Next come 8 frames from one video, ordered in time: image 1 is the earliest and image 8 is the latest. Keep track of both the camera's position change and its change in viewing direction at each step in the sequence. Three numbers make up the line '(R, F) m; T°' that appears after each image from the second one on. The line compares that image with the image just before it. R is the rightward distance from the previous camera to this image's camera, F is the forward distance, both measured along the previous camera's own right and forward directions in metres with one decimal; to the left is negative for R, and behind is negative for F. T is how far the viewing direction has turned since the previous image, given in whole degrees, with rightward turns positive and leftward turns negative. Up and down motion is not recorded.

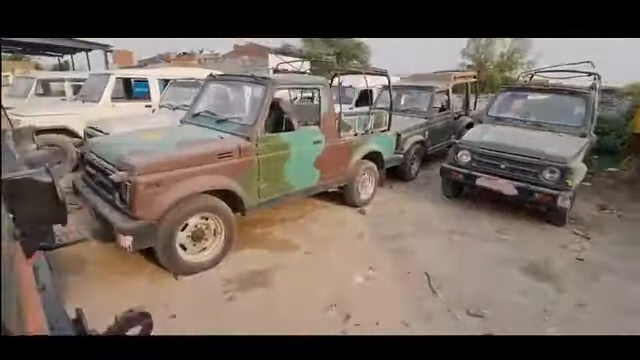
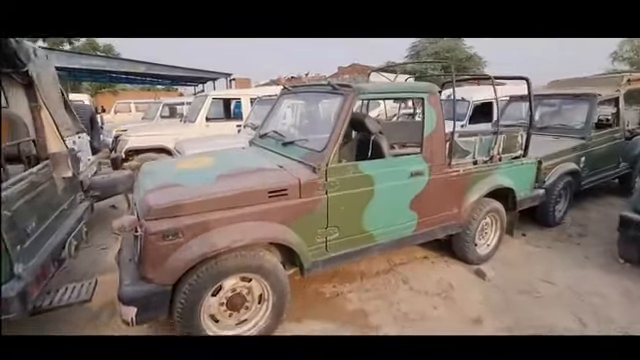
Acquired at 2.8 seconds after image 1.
(0.0, +1.2) m; -18°
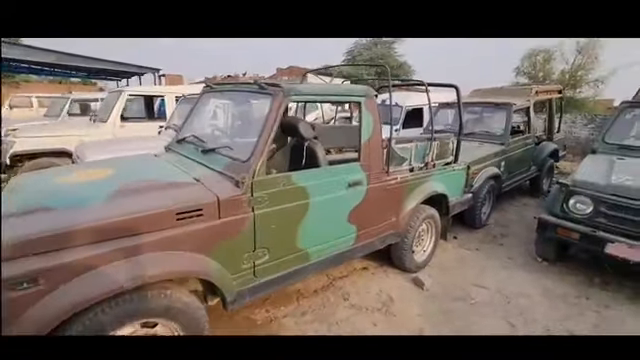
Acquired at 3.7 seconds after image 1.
(+0.1, +0.3) m; +11°
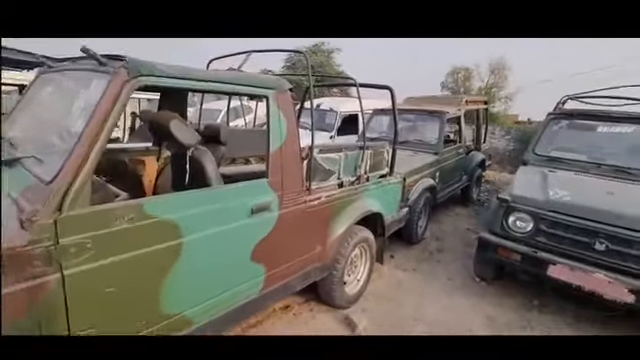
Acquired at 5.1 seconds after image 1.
(+0.3, +0.8) m; +11°
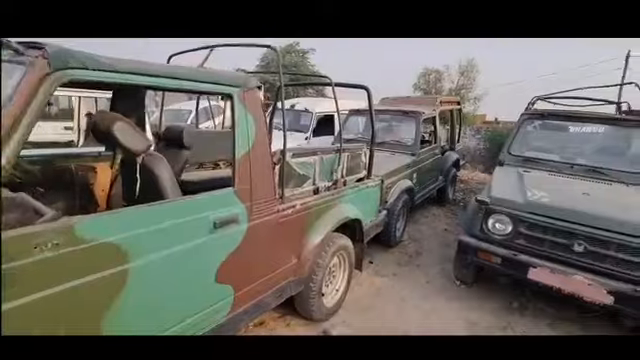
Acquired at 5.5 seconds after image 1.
(0.0, +0.2) m; +4°
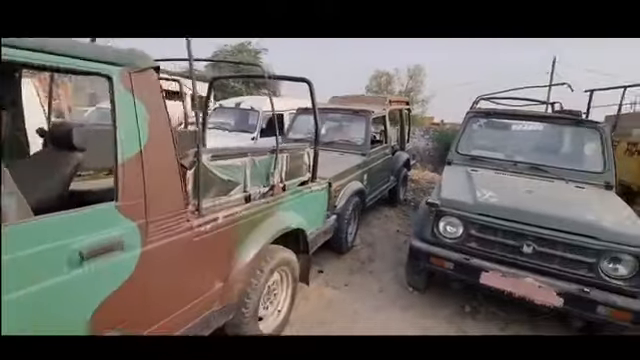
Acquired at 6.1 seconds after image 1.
(+0.2, +0.4) m; +8°
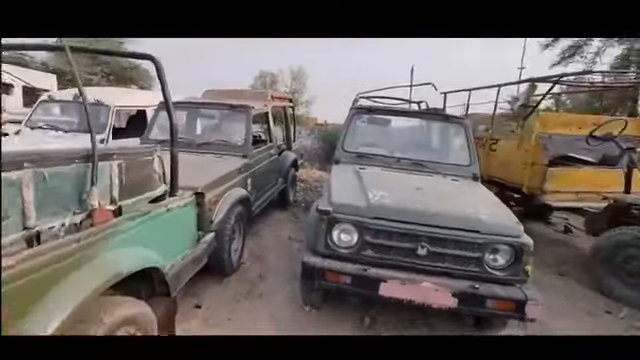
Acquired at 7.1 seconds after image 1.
(+0.2, +0.6) m; +20°
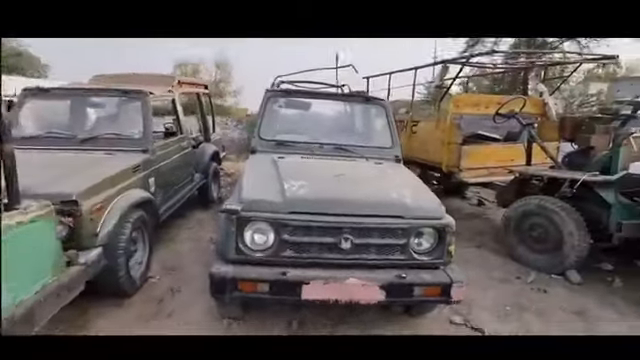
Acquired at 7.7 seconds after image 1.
(+0.2, +0.4) m; +12°
